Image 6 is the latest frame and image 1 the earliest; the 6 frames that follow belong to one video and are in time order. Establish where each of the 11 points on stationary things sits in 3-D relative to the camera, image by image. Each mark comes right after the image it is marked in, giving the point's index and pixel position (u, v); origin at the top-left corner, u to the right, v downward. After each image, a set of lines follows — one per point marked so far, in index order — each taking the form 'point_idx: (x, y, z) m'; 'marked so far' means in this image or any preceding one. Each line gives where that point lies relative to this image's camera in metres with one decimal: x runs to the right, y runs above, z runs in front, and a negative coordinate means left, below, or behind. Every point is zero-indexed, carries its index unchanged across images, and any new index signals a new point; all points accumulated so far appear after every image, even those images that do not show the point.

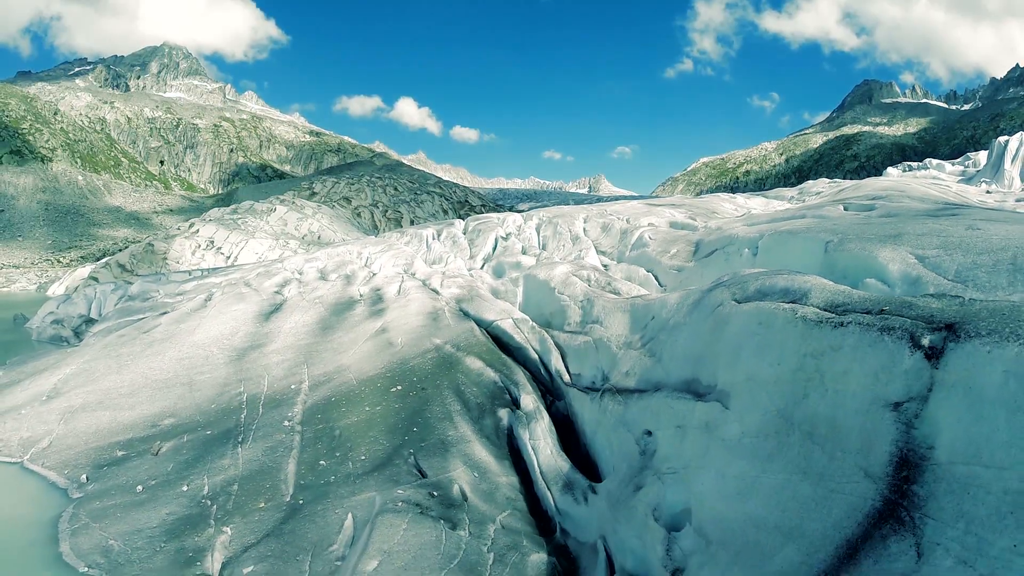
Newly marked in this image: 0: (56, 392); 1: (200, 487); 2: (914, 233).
0: (-17.1, -3.9, +18.5) m
1: (-7.6, -4.8, +12.3) m
2: (+6.1, +0.8, +7.8) m
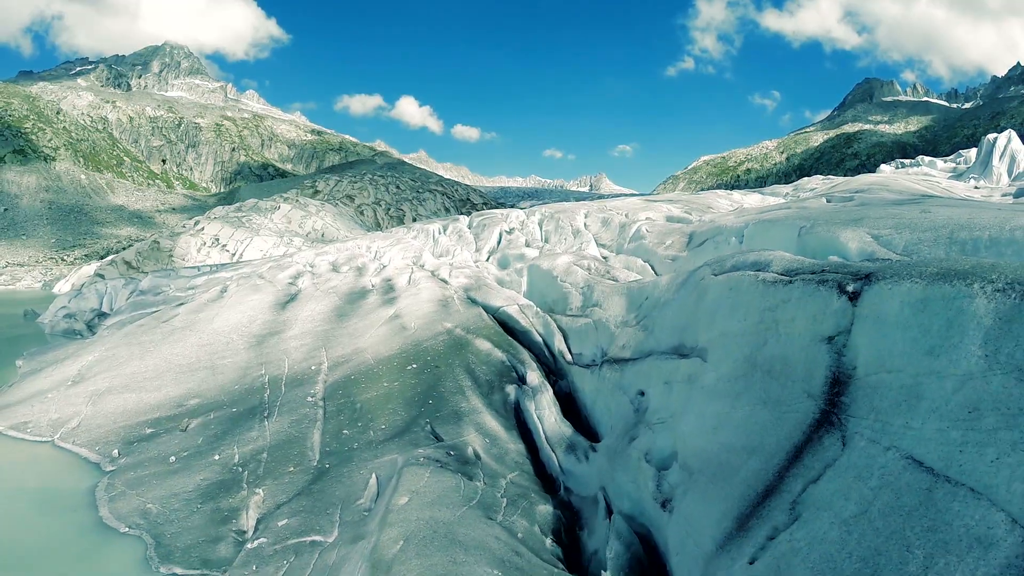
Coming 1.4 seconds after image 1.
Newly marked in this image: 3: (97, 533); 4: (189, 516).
0: (-17.0, -3.5, +19.6) m
1: (-7.5, -4.4, +13.4) m
2: (+6.3, +1.2, +8.8) m
3: (-9.4, -5.5, +11.2) m
4: (-7.4, -5.2, +11.5) m
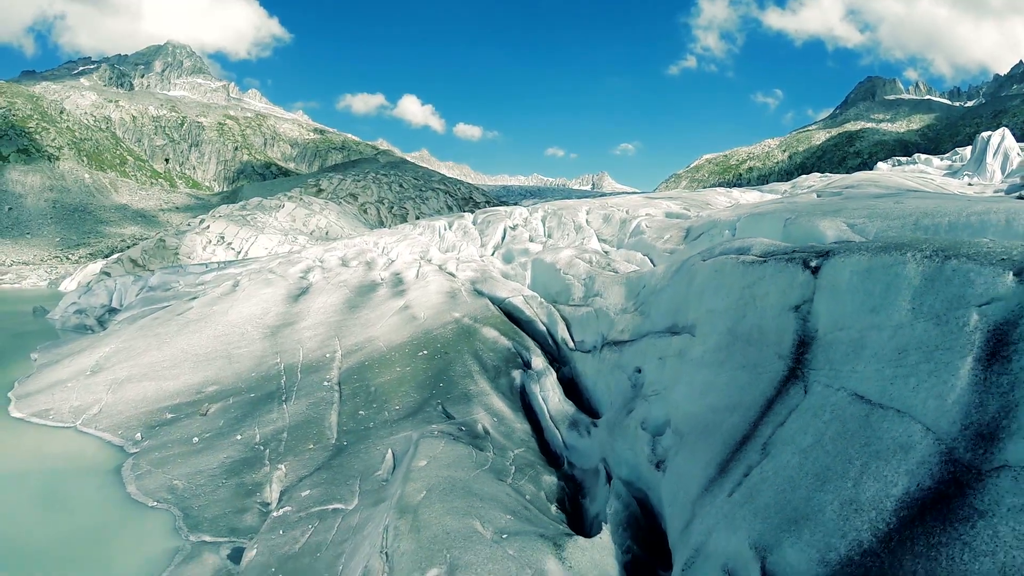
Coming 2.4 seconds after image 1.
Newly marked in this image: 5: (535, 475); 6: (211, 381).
0: (-16.8, -3.2, +20.4) m
1: (-7.3, -4.1, +14.2) m
2: (+6.4, +1.5, +9.6) m
3: (-9.2, -5.2, +12.1) m
4: (-7.2, -4.9, +12.3) m
5: (+0.4, -3.6, +9.7) m
6: (-10.8, -3.3, +18.1) m
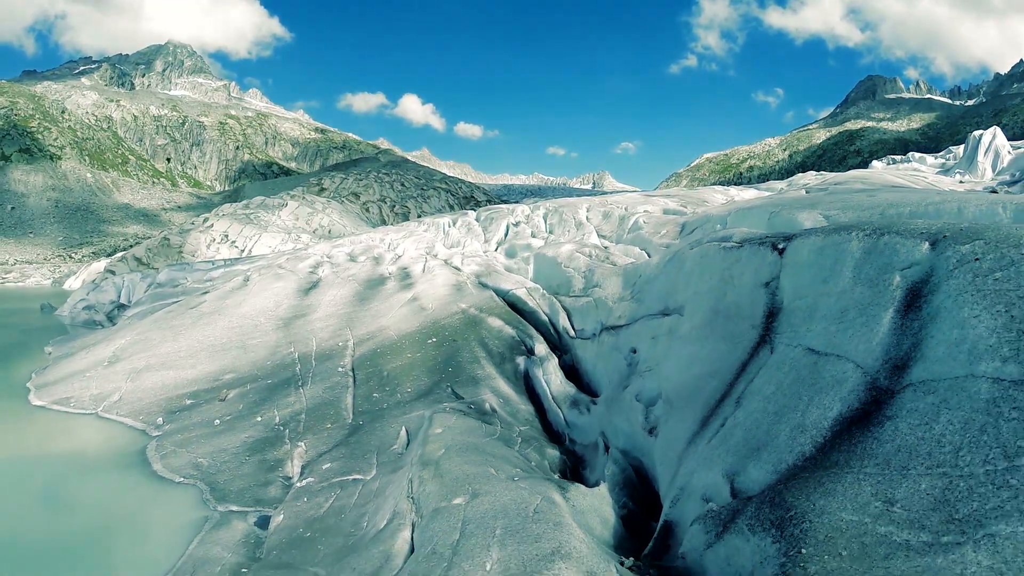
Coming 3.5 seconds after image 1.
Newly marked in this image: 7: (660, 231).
0: (-16.6, -2.9, +21.3) m
1: (-7.2, -3.9, +15.1) m
2: (+6.5, +1.8, +10.4) m
3: (-9.1, -5.0, +12.9) m
4: (-7.1, -4.6, +13.2) m
5: (+0.6, -3.3, +10.6) m
6: (-10.7, -3.1, +19.0) m
7: (+5.7, +2.2, +19.6) m
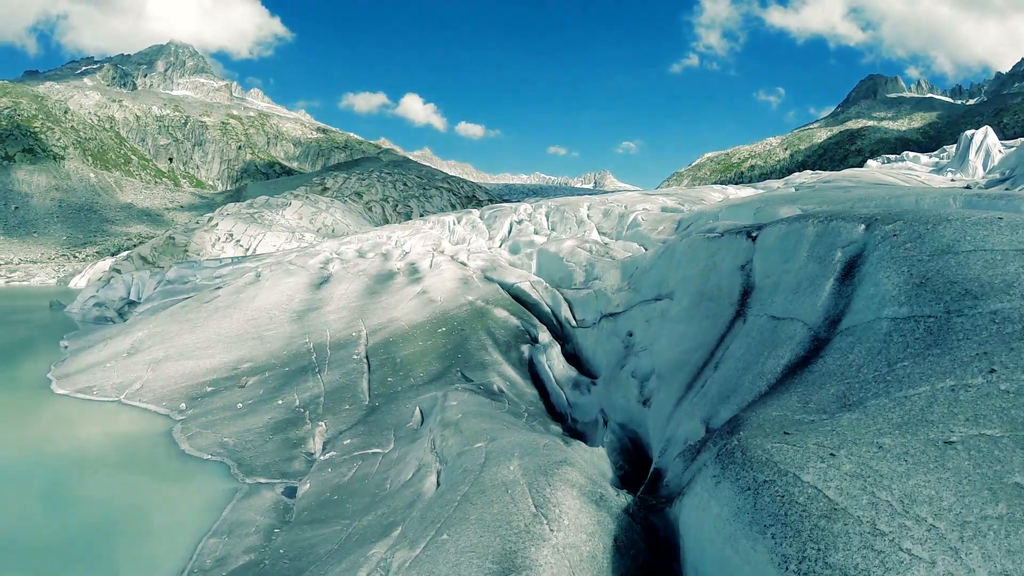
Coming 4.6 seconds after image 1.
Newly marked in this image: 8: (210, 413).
0: (-16.4, -2.6, +22.3) m
1: (-7.0, -3.6, +16.1) m
2: (+6.7, +2.0, +11.4) m
3: (-8.9, -4.7, +13.9) m
4: (-6.9, -4.4, +14.2) m
5: (+0.7, -3.0, +11.5) m
6: (-10.5, -2.8, +20.0) m
7: (+5.9, +2.5, +20.6) m
8: (-9.8, -4.1, +16.5) m
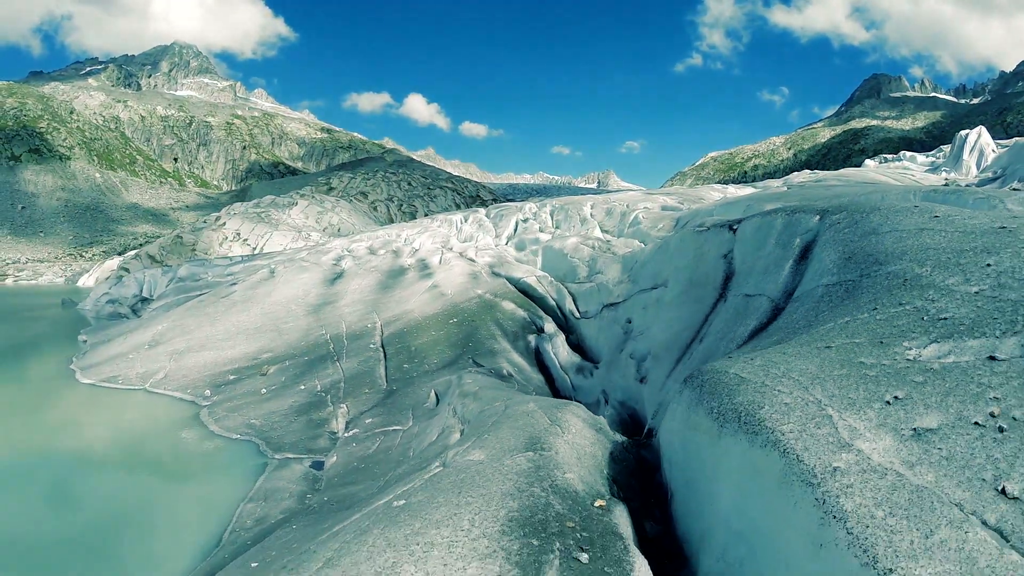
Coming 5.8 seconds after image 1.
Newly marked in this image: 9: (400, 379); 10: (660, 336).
0: (-16.2, -2.4, +23.5) m
1: (-6.8, -3.3, +17.2) m
2: (+6.9, +2.3, +12.4) m
3: (-8.7, -4.4, +15.1) m
4: (-6.7, -4.1, +15.3) m
5: (+0.9, -2.8, +12.6) m
6: (-10.2, -2.5, +21.1) m
7: (+6.2, +2.7, +21.6) m
8: (-9.6, -3.8, +17.7) m
9: (-3.7, -2.9, +16.3) m
10: (+3.1, -1.0, +10.5) m
